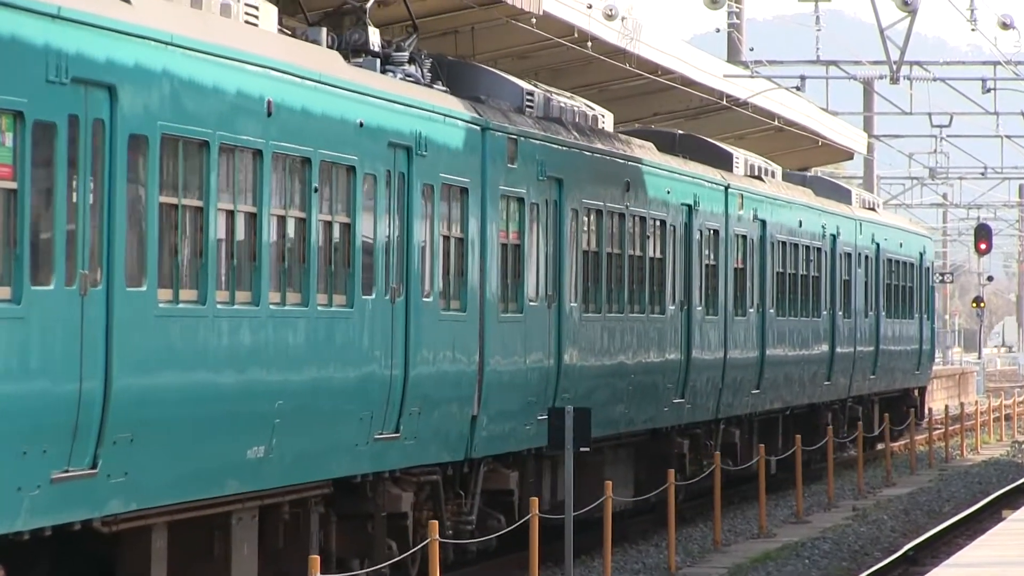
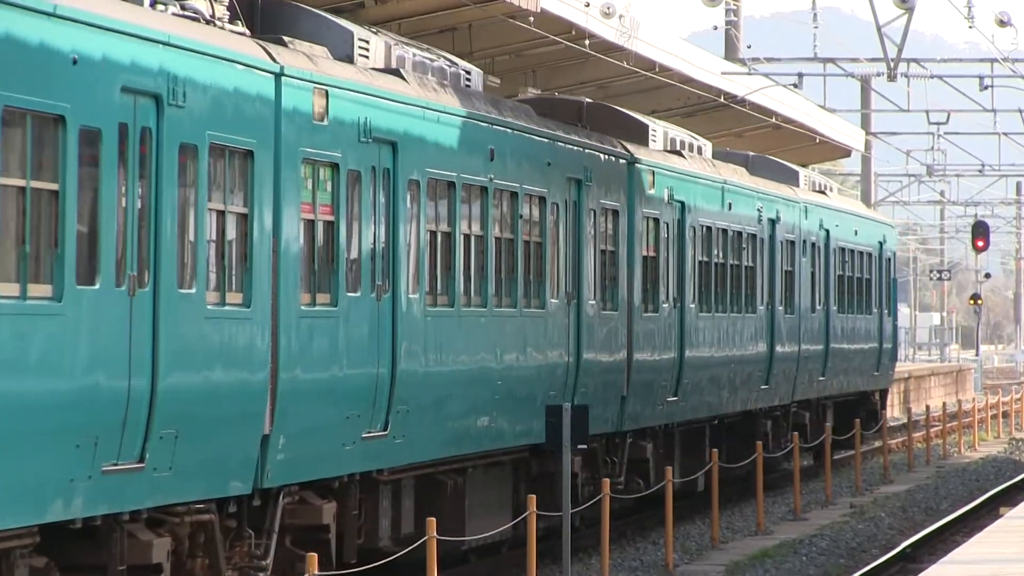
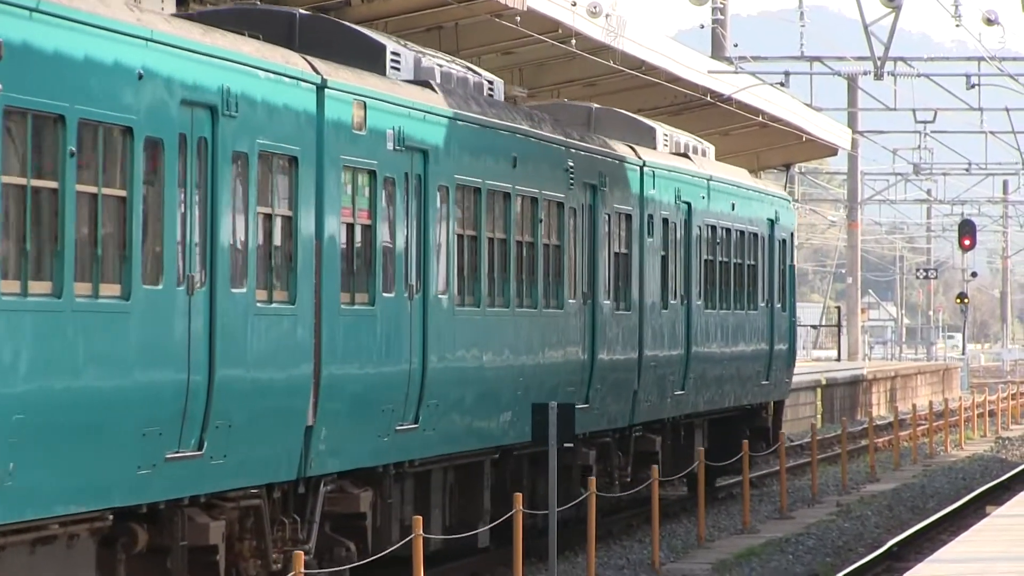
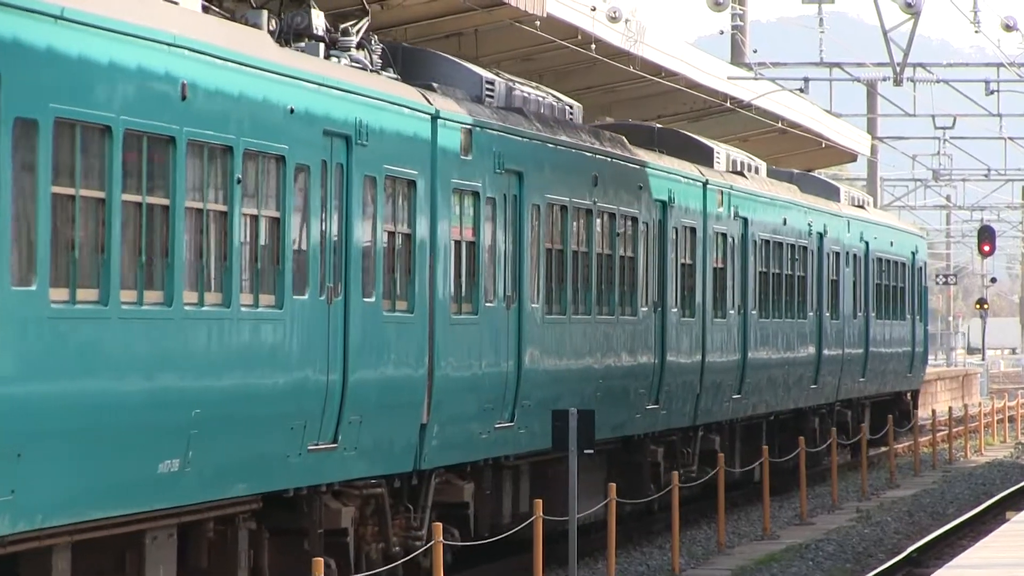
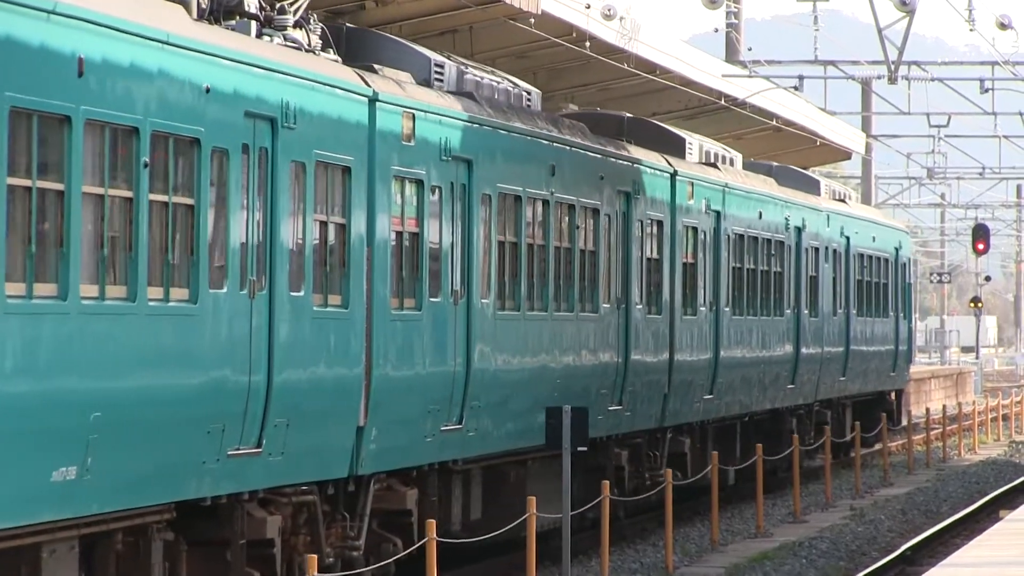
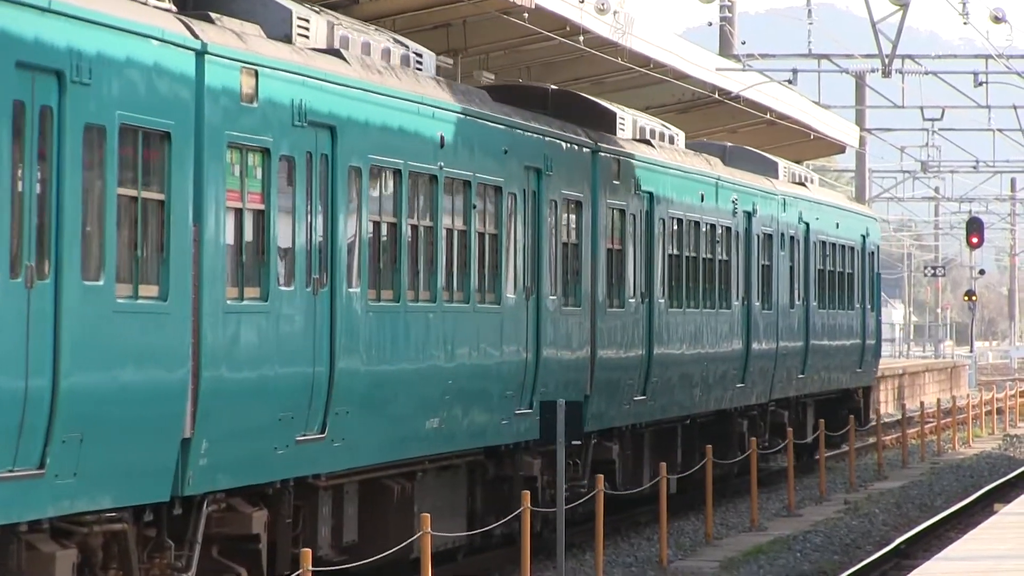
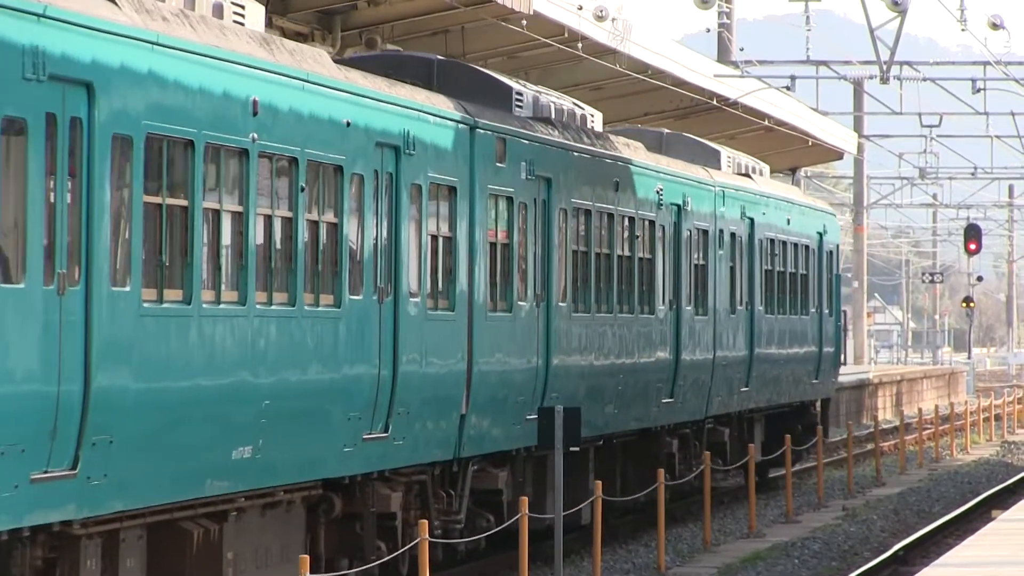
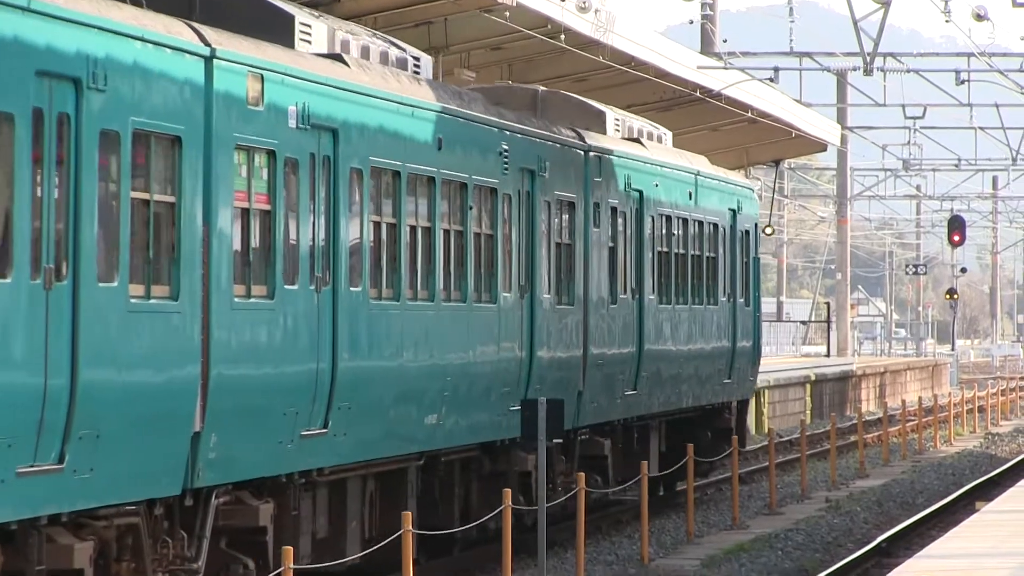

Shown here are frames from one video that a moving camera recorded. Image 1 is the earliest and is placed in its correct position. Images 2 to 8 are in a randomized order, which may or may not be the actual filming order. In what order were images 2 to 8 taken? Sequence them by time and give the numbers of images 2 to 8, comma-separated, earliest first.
4, 5, 2, 6, 7, 3, 8
